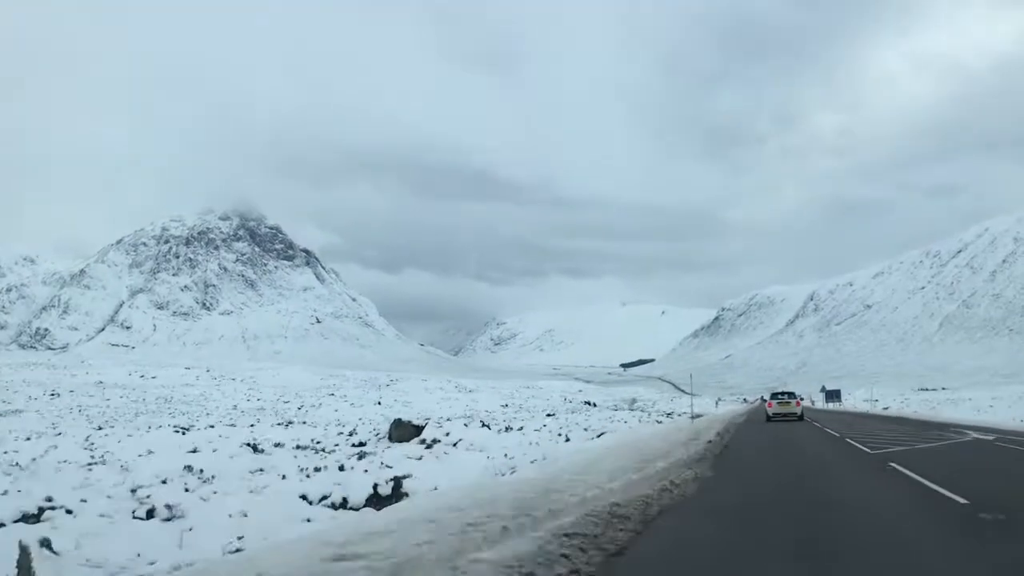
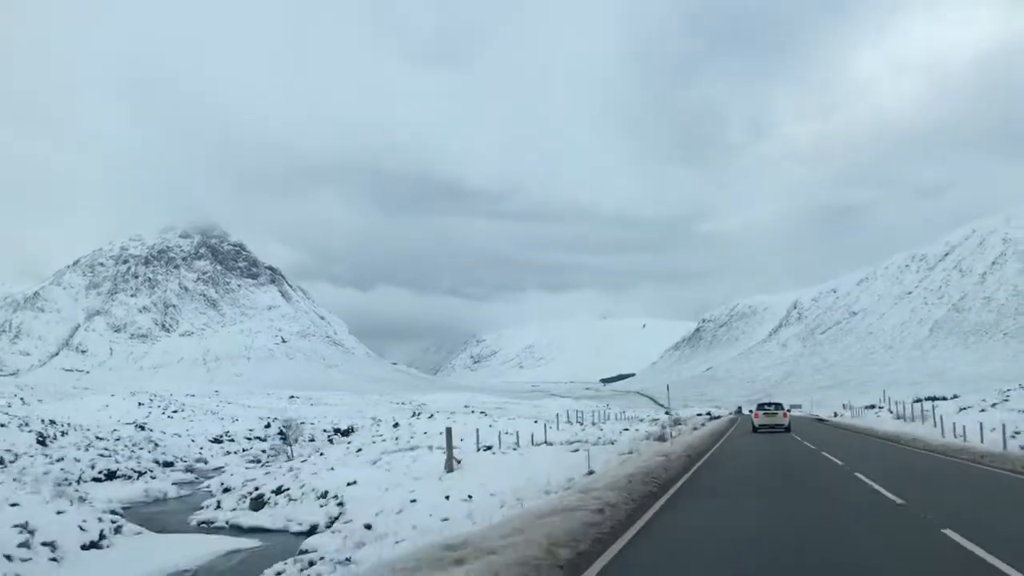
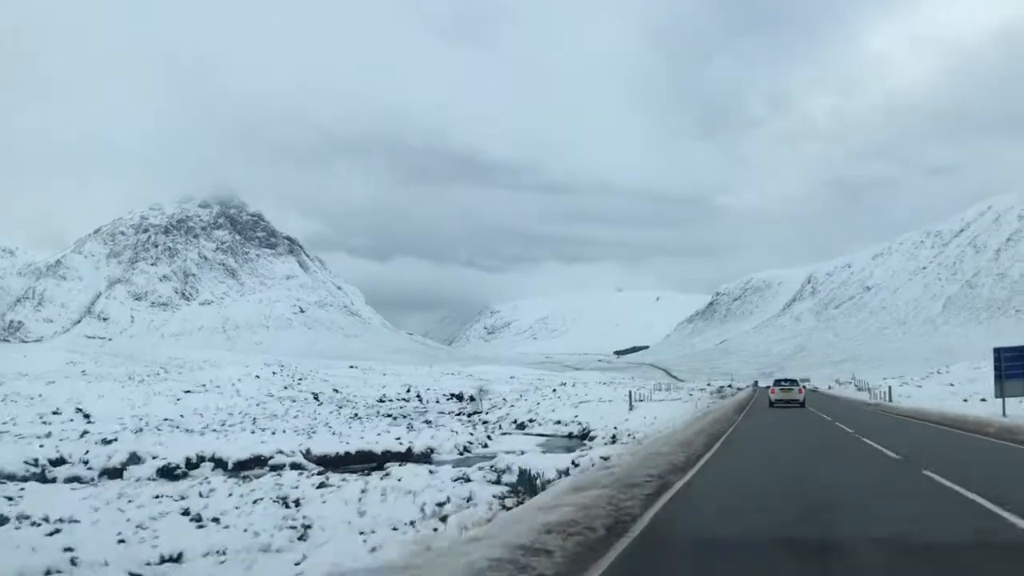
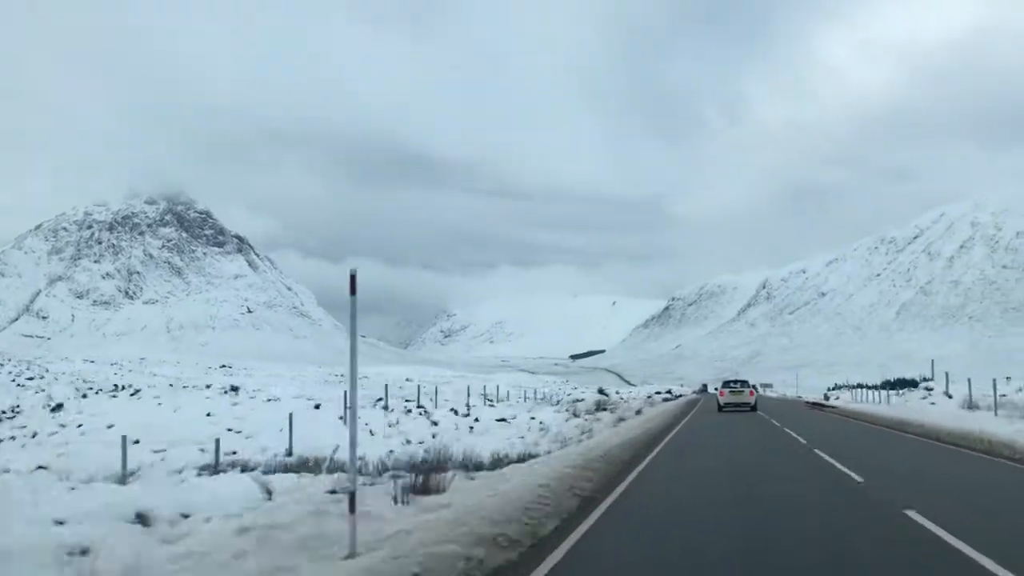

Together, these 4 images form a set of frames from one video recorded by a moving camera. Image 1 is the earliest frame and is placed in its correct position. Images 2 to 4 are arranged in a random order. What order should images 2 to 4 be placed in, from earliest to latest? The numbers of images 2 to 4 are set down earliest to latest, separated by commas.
3, 2, 4
